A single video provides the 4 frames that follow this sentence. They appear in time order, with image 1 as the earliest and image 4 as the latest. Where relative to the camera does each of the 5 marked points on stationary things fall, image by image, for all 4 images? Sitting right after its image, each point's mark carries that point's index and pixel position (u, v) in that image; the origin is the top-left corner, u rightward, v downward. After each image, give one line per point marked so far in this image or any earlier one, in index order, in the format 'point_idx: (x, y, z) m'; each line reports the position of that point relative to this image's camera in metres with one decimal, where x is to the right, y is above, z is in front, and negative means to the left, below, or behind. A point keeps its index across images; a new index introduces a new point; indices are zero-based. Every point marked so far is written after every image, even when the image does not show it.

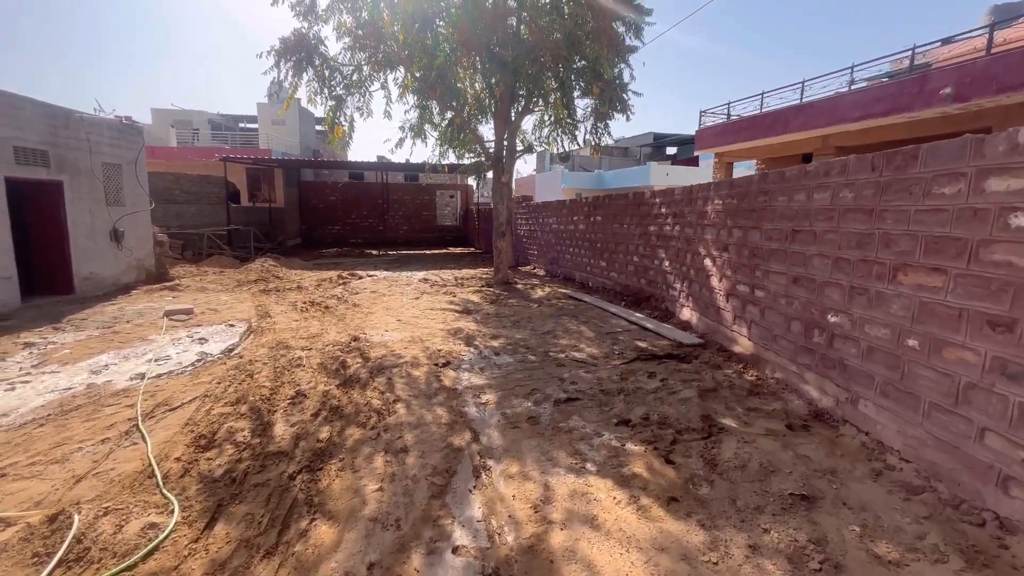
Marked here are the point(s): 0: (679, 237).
0: (+2.3, +0.7, +6.2) m
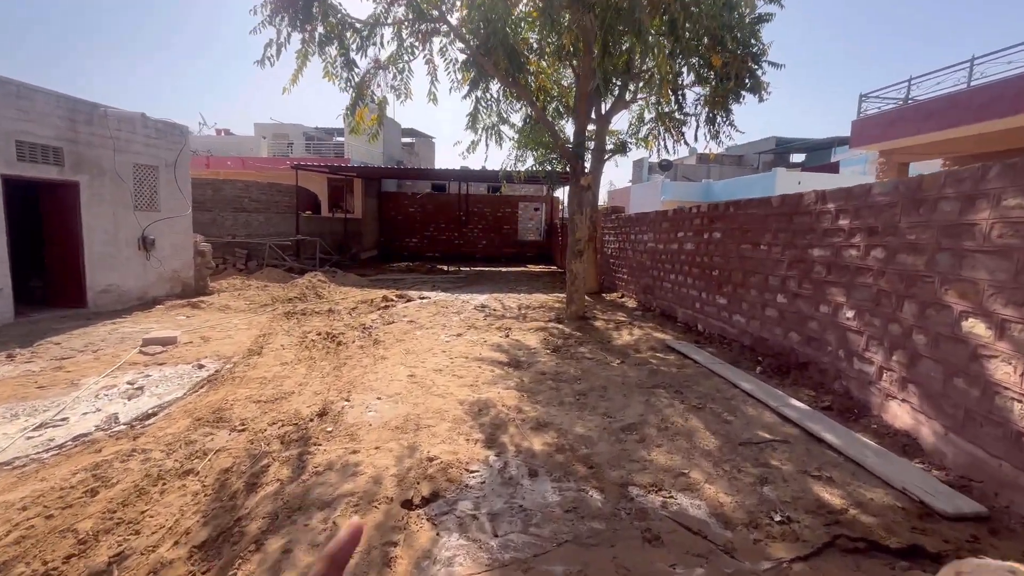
0: (+2.8, +0.1, +3.4) m
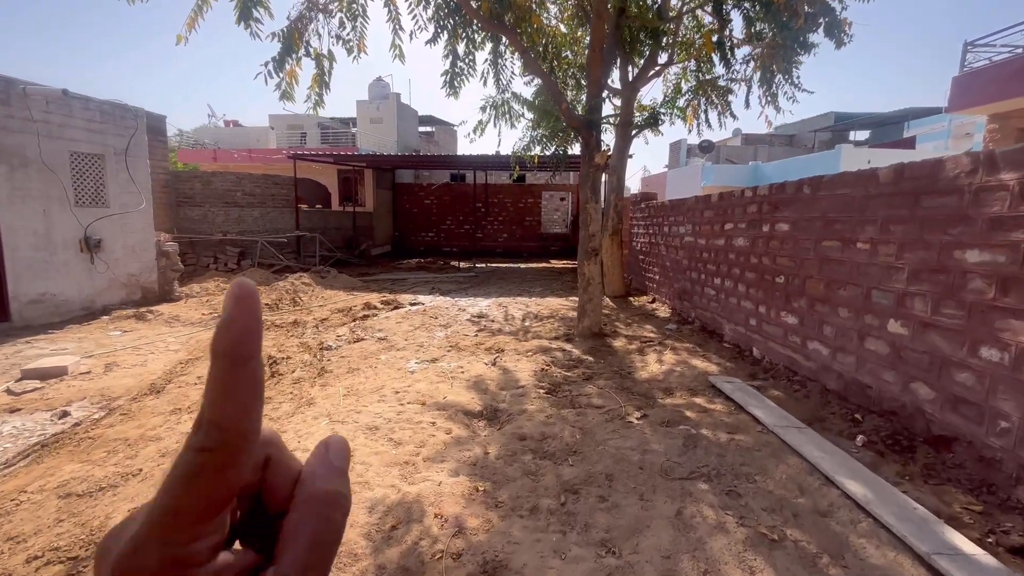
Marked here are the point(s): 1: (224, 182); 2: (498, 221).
0: (+2.4, 0.0, +1.7) m
1: (-7.6, +2.8, +12.4) m
2: (-0.6, +2.6, +18.2) m
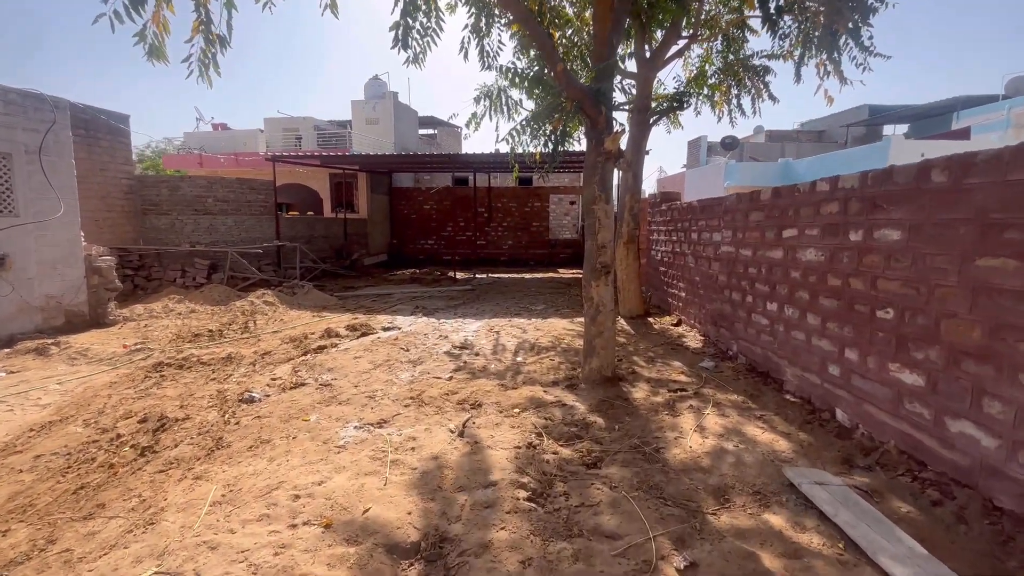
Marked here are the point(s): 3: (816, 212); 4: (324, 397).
0: (+2.1, -0.3, +0.2) m
1: (-7.6, +2.4, +11.2) m
2: (-0.4, +2.2, +16.8) m
3: (+2.4, +0.6, +3.6) m
4: (-1.7, -1.0, +4.2) m
